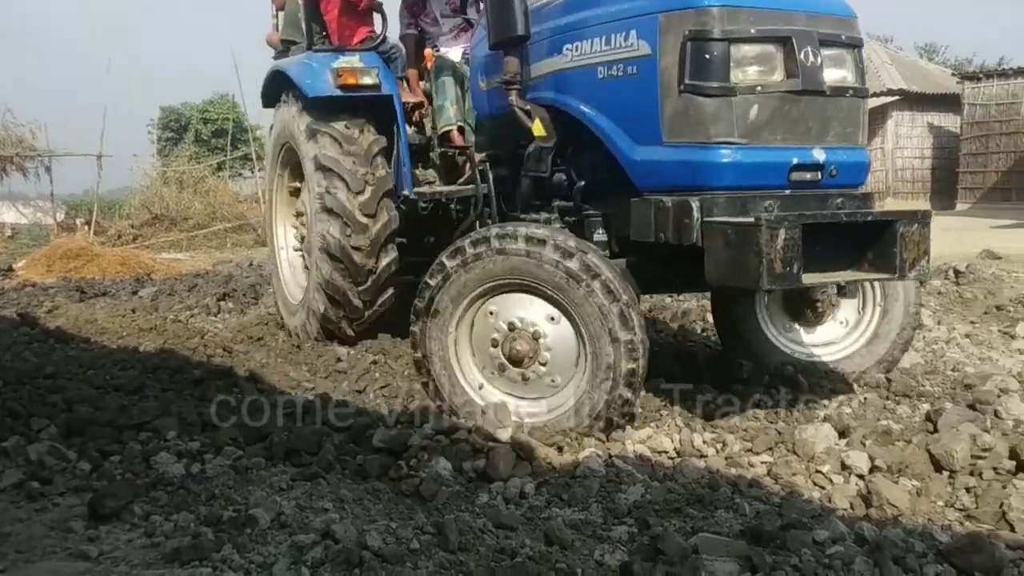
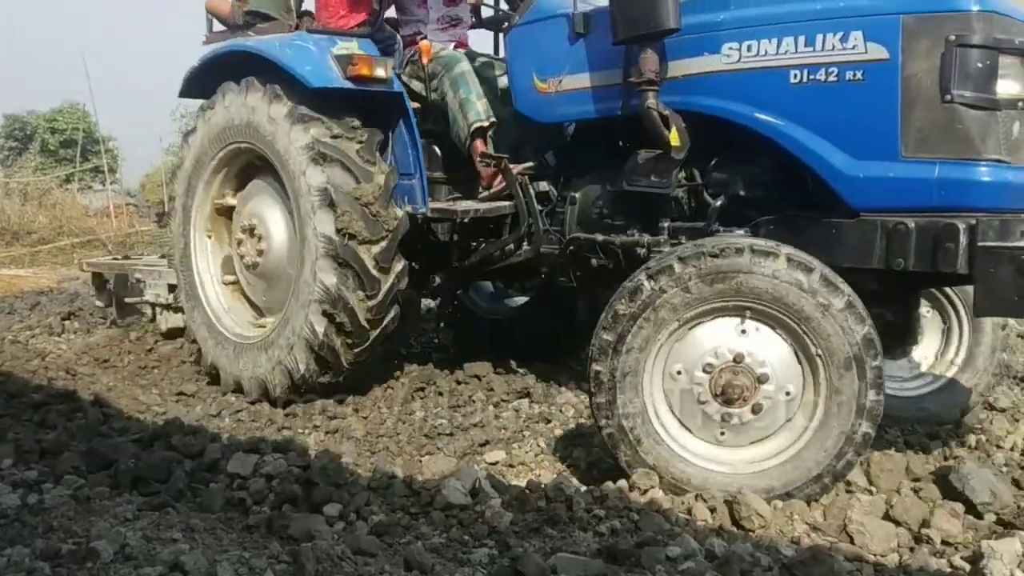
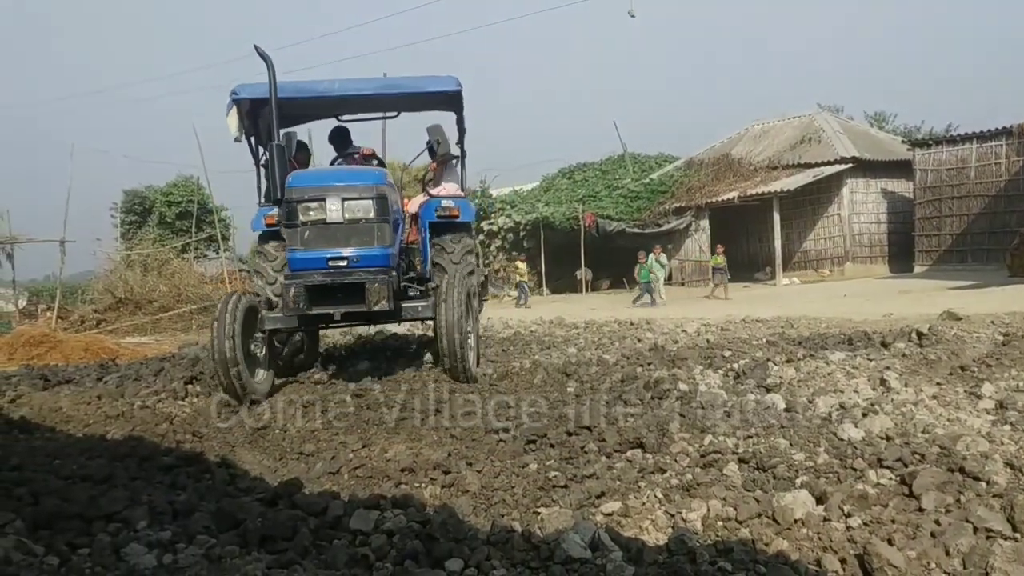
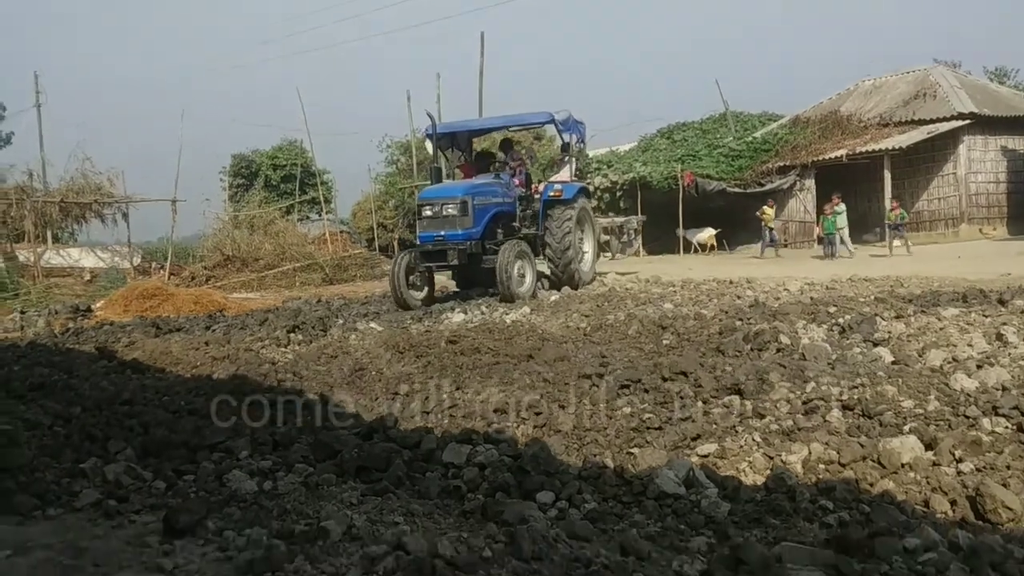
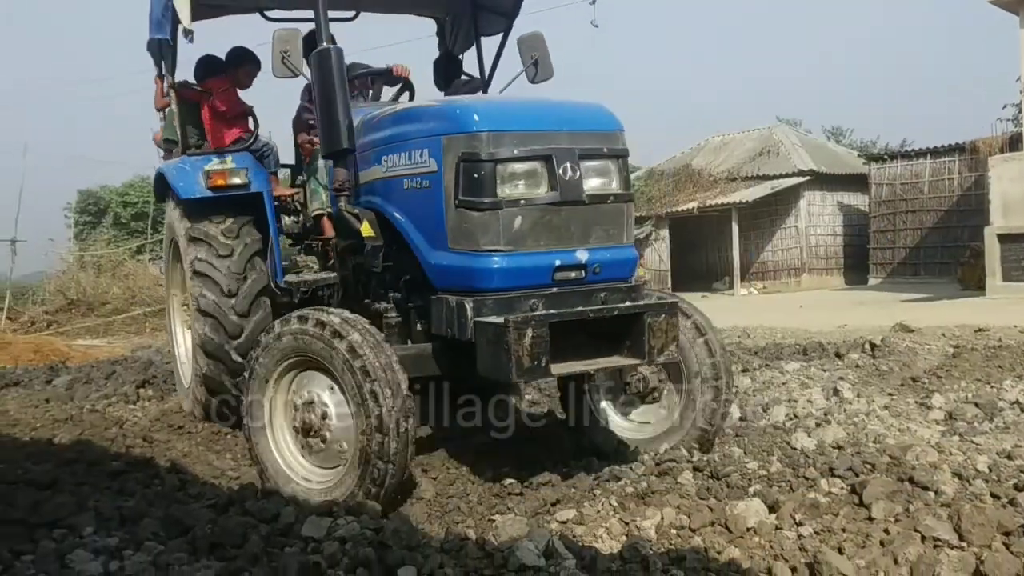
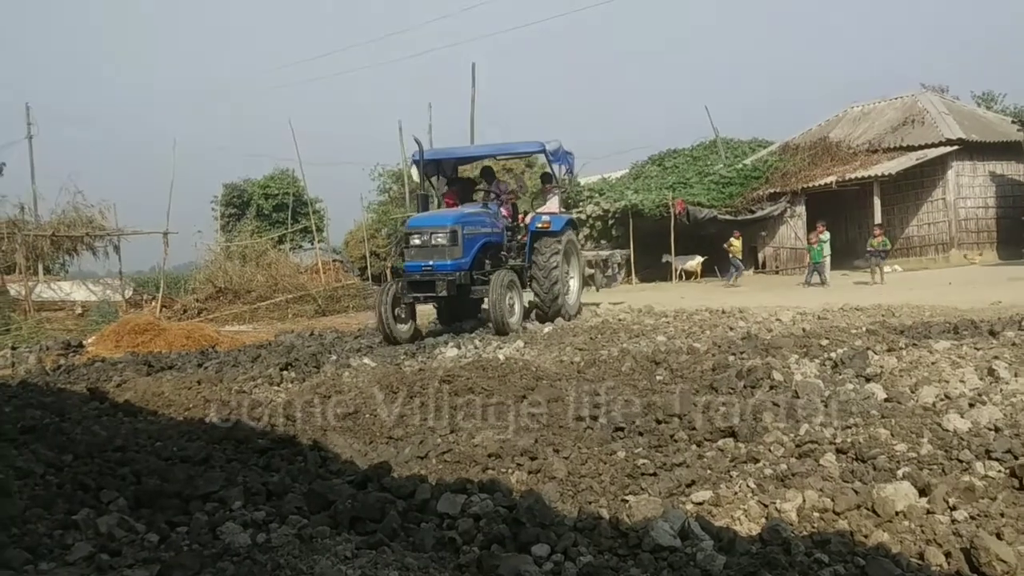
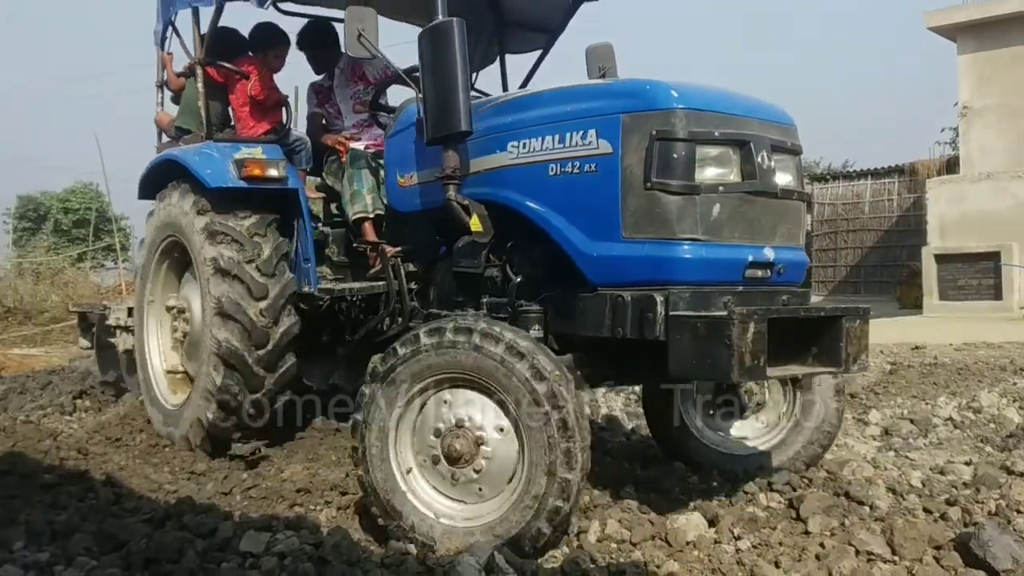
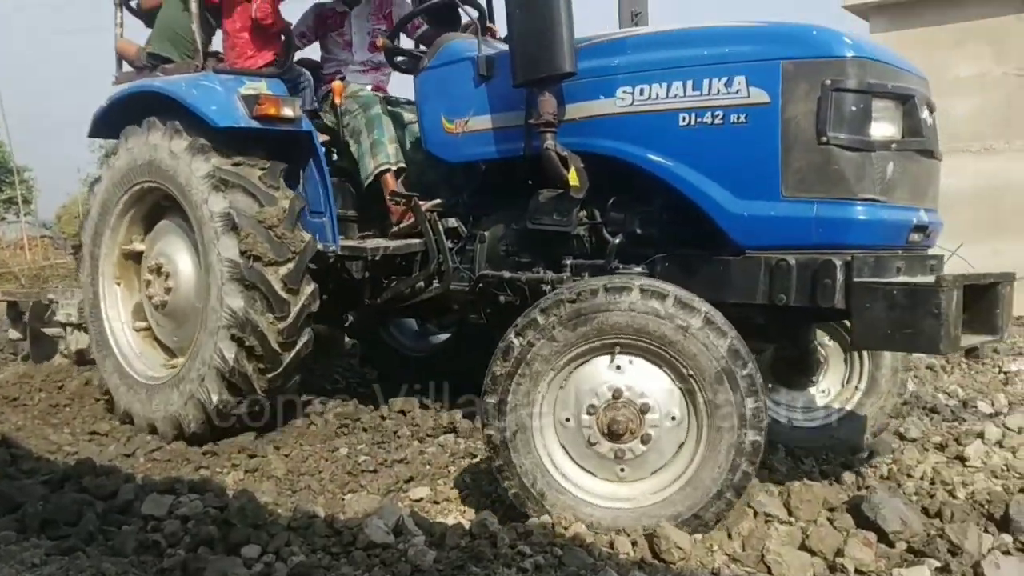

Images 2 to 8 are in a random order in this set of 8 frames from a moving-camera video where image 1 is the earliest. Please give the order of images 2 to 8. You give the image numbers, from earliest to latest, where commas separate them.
2, 8, 7, 5, 3, 6, 4
